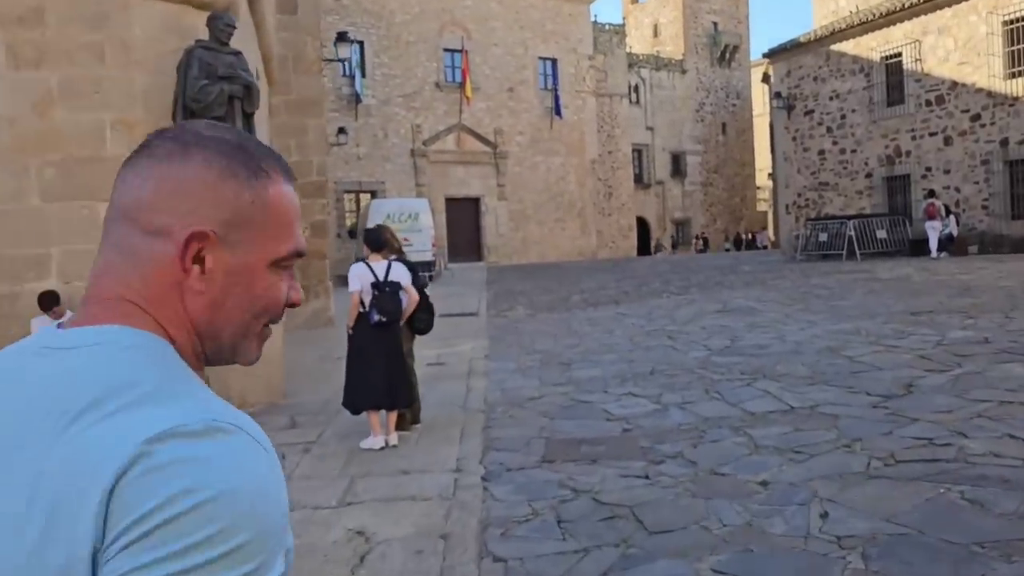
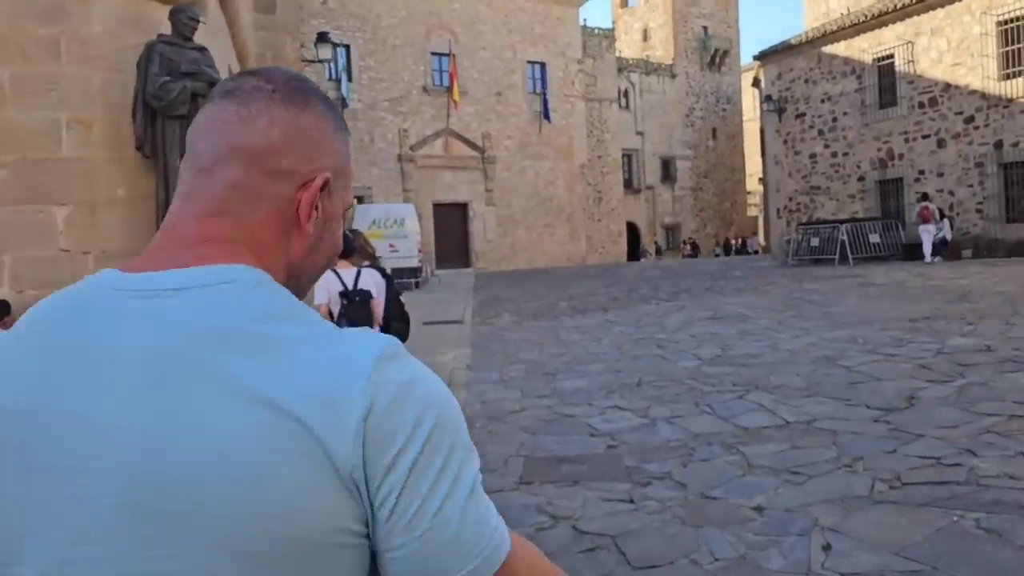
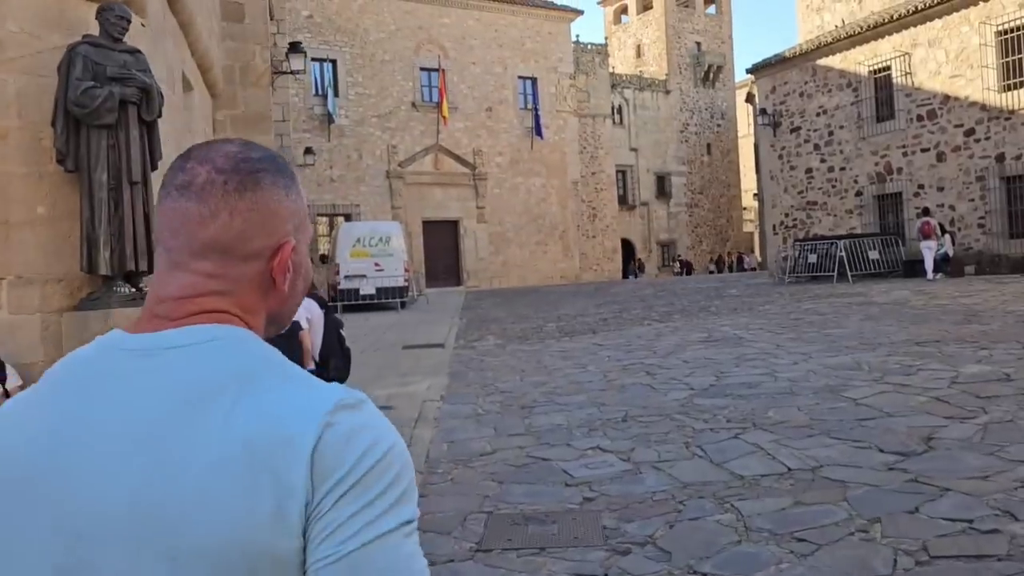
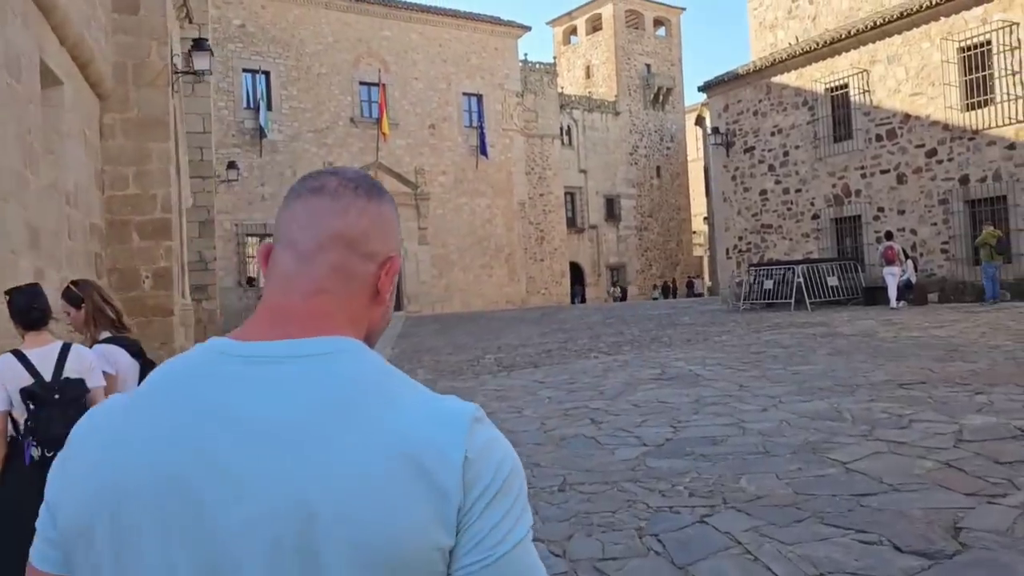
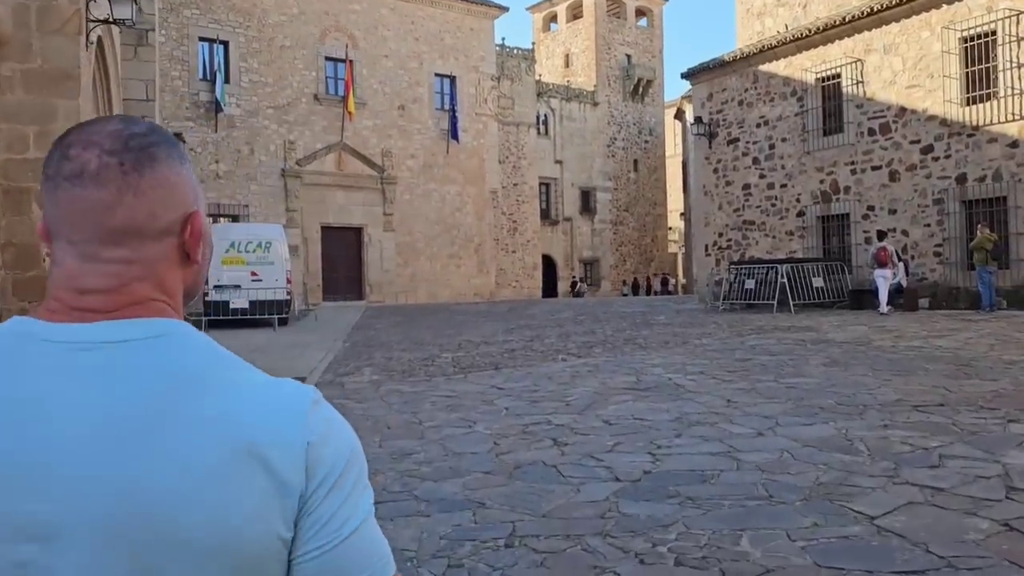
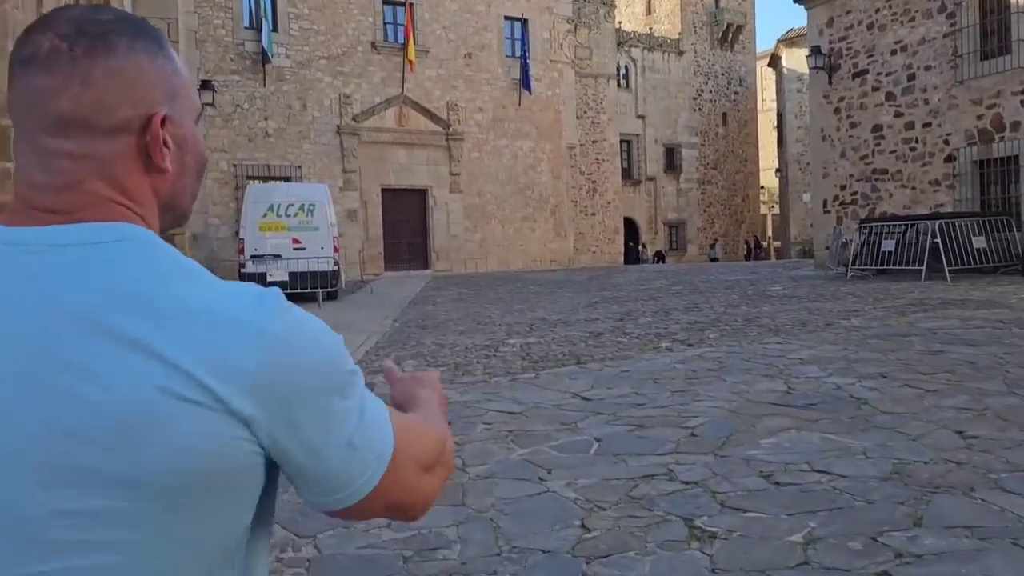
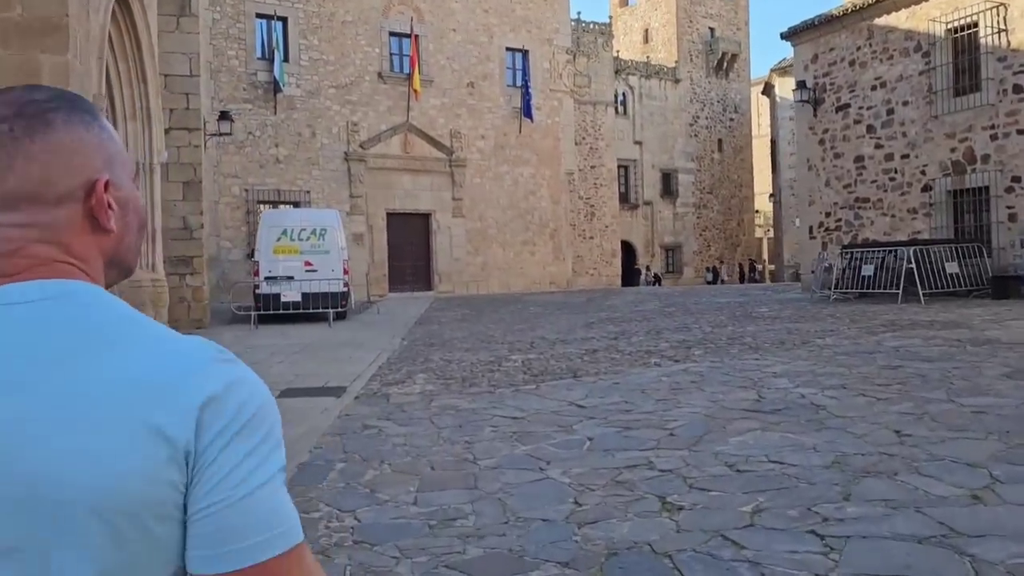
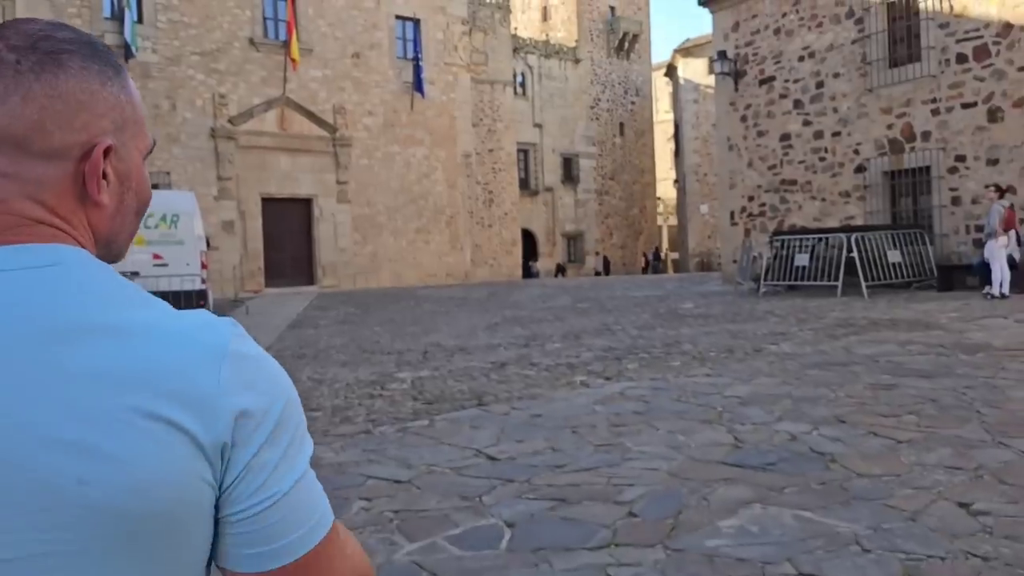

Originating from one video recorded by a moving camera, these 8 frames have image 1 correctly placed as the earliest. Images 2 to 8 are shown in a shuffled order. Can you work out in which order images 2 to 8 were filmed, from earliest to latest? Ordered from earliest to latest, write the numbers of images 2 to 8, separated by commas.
2, 3, 4, 5, 7, 6, 8
